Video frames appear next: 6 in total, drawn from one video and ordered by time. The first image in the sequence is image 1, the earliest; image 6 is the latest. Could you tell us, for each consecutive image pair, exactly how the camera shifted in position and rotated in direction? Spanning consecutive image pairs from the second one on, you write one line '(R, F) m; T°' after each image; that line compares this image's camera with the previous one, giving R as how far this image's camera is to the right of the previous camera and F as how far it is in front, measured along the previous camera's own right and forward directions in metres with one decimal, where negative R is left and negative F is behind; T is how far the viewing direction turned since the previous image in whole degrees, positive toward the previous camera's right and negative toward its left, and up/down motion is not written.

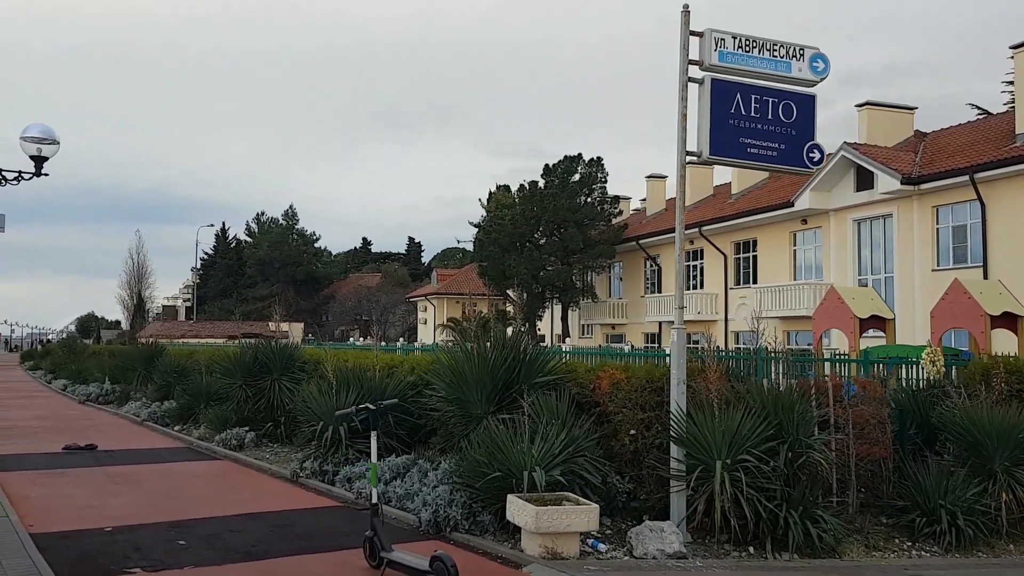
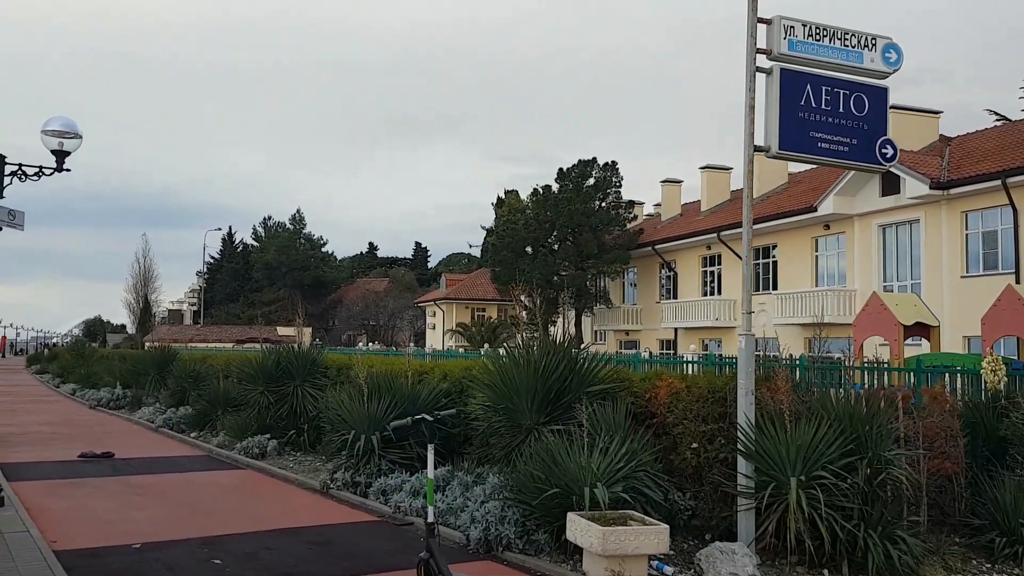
(-0.5, +0.6) m; 0°
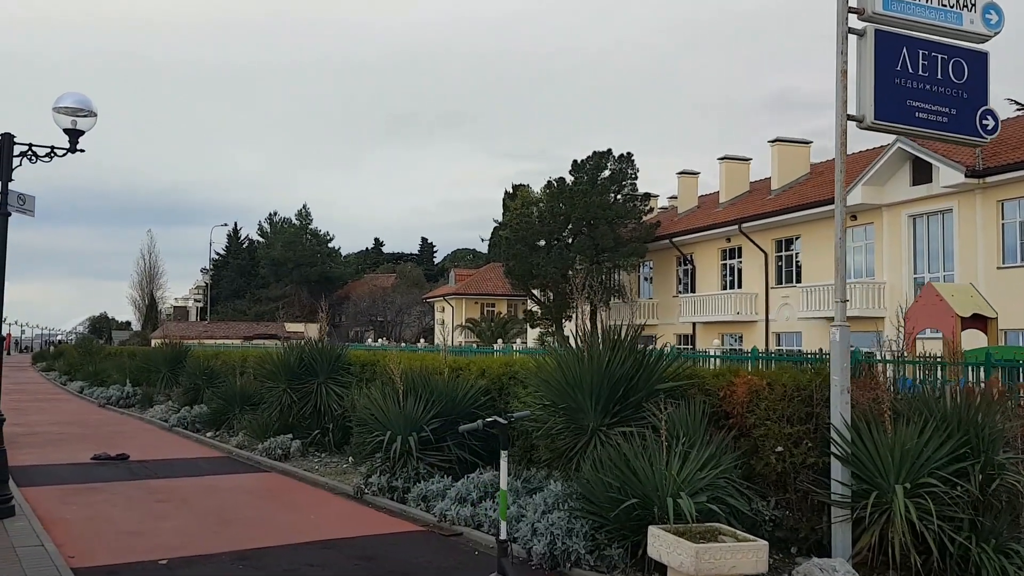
(-0.6, +0.9) m; 0°
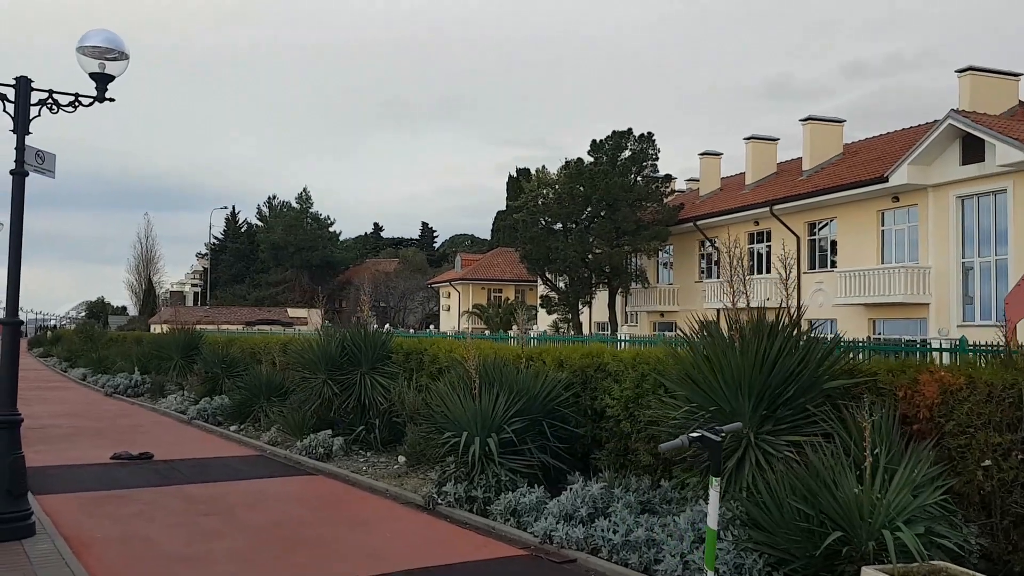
(-1.1, +1.6) m; 0°
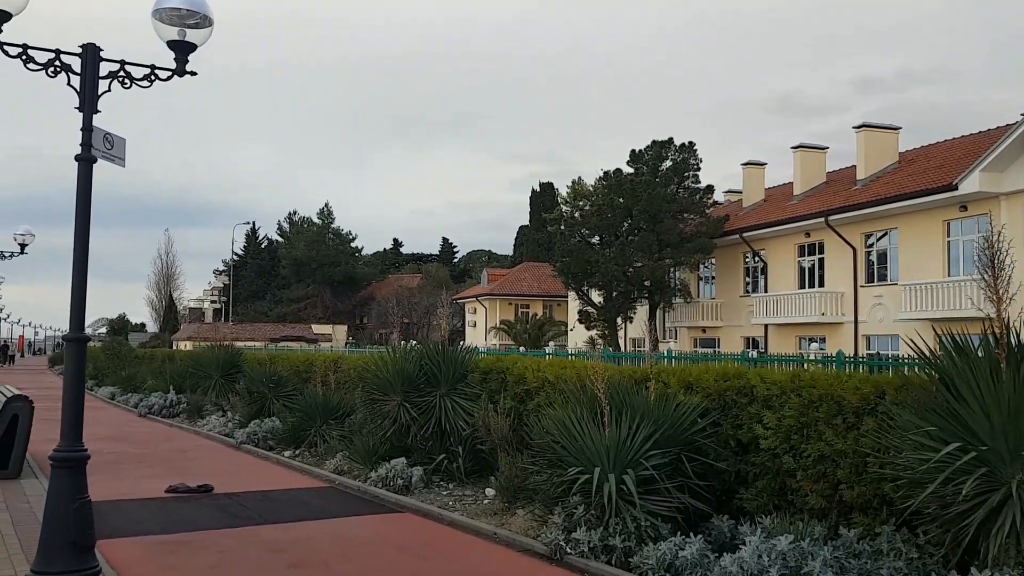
(-1.2, +1.5) m; -1°
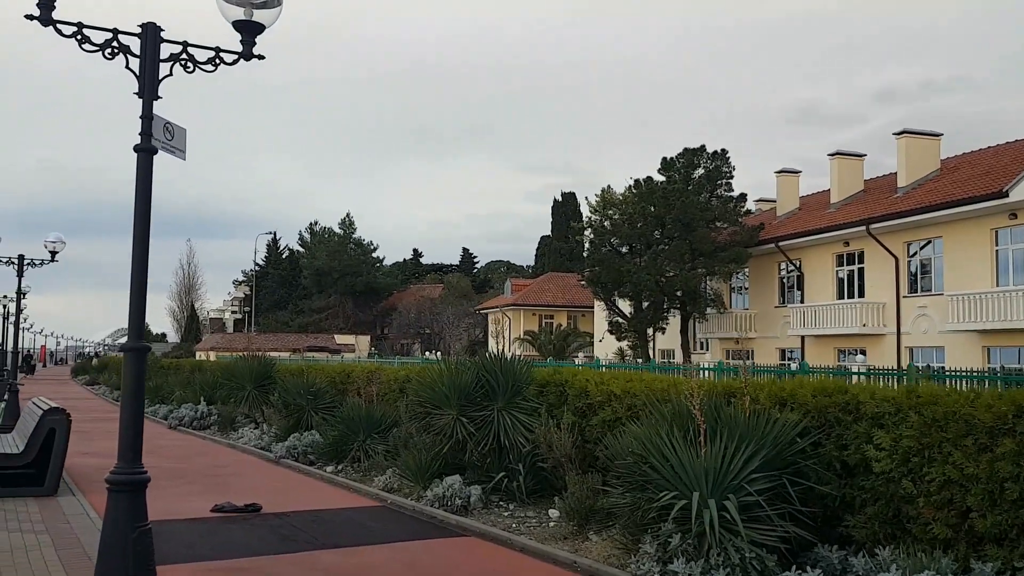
(-0.6, +0.7) m; -1°
